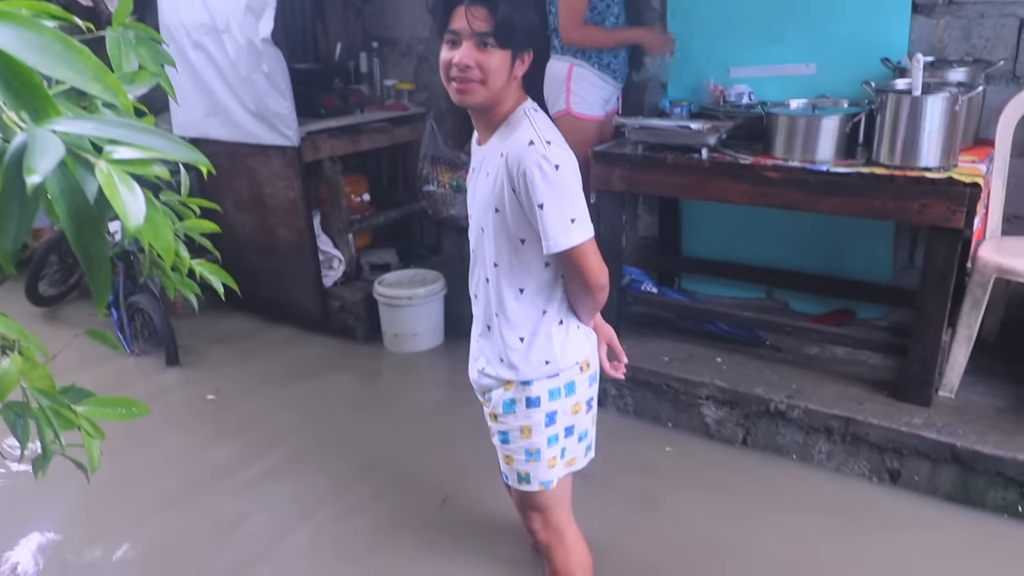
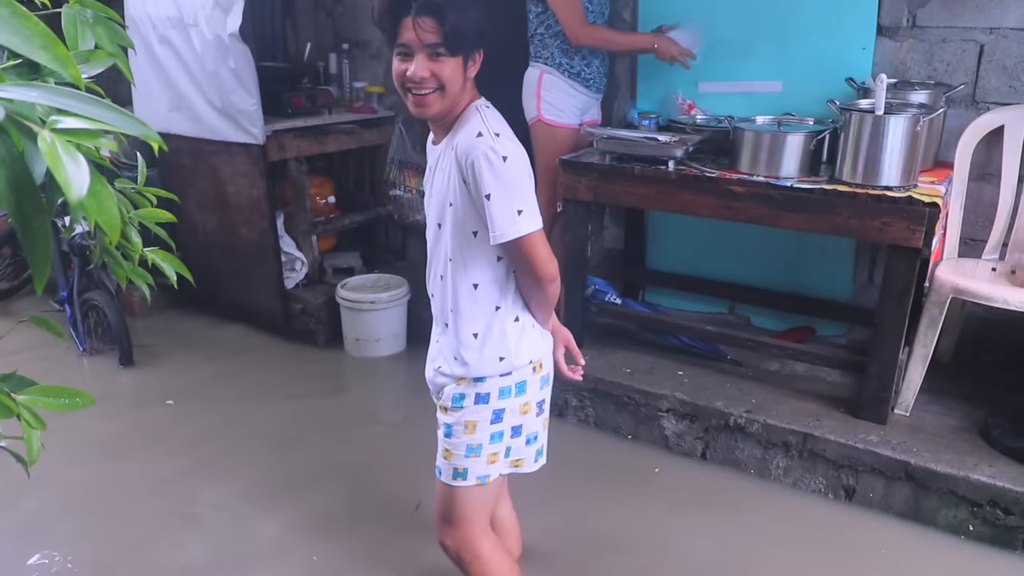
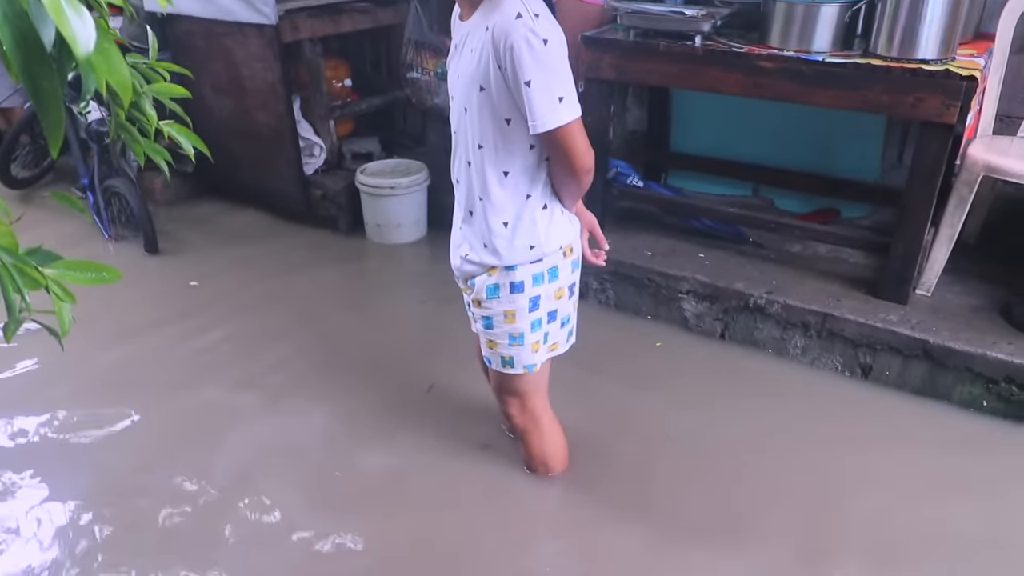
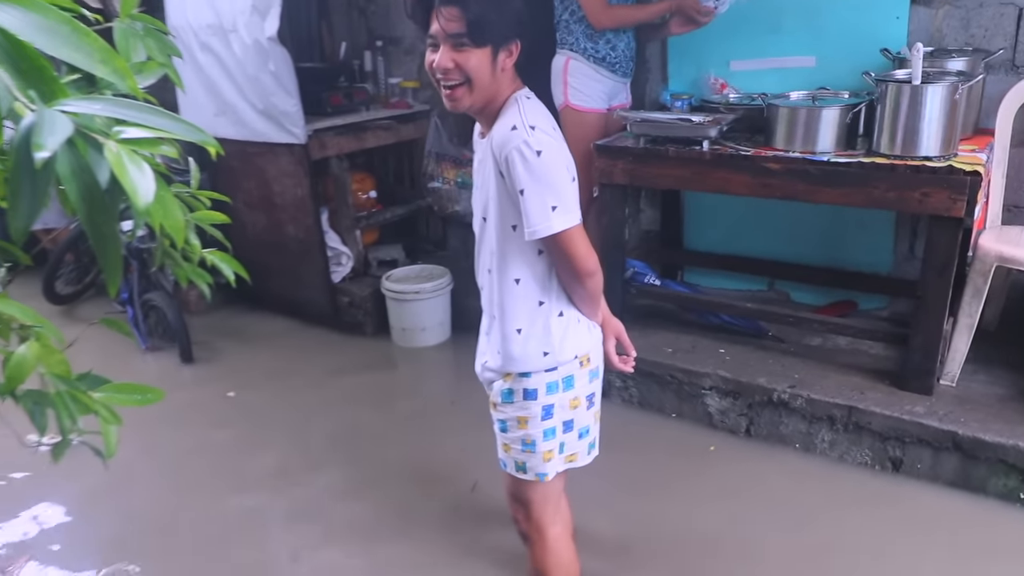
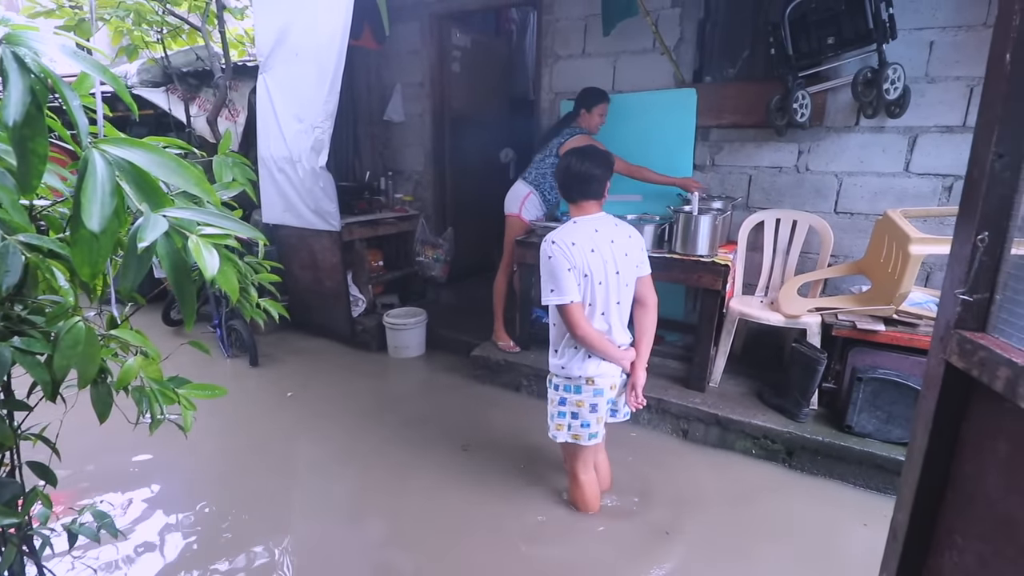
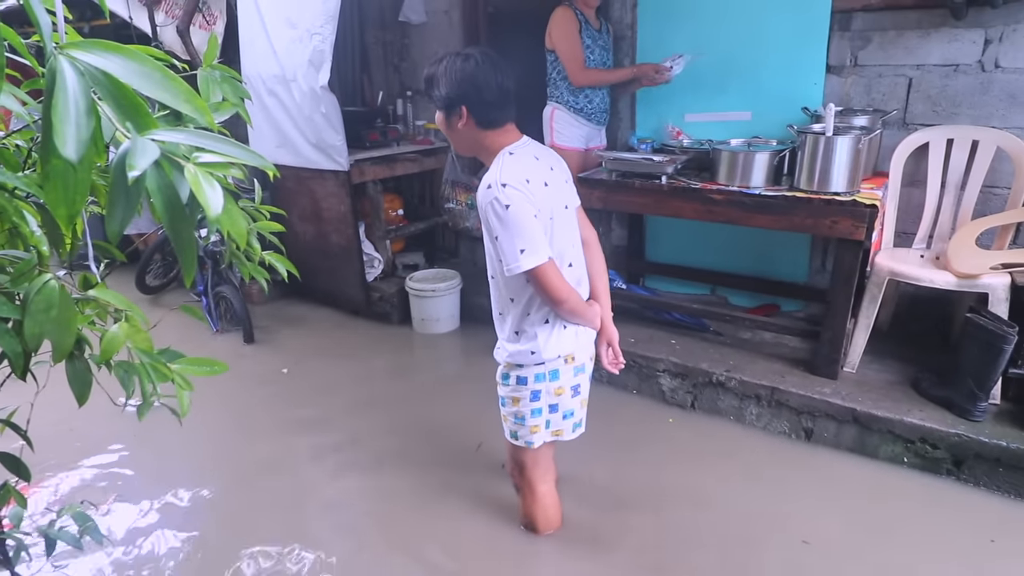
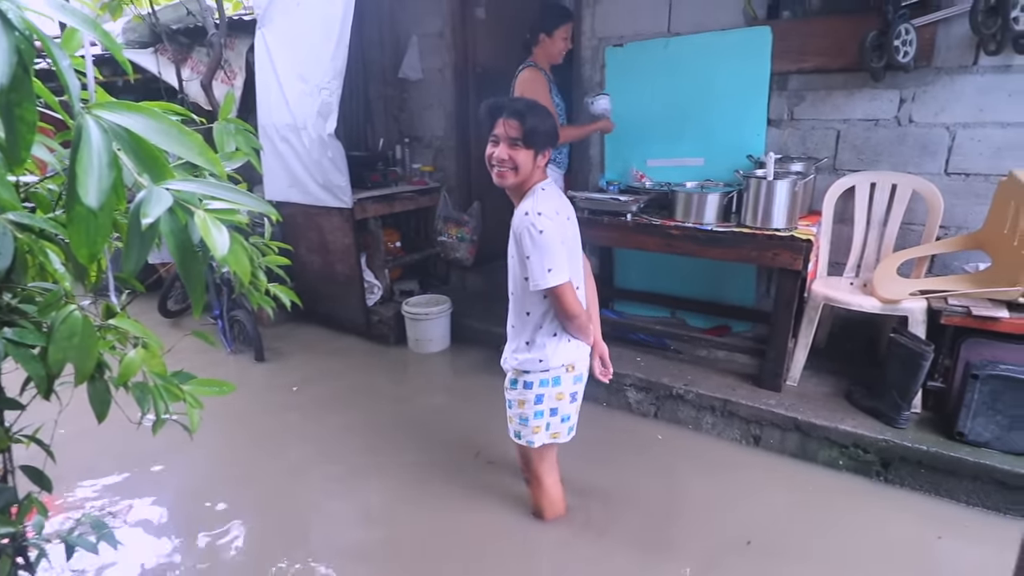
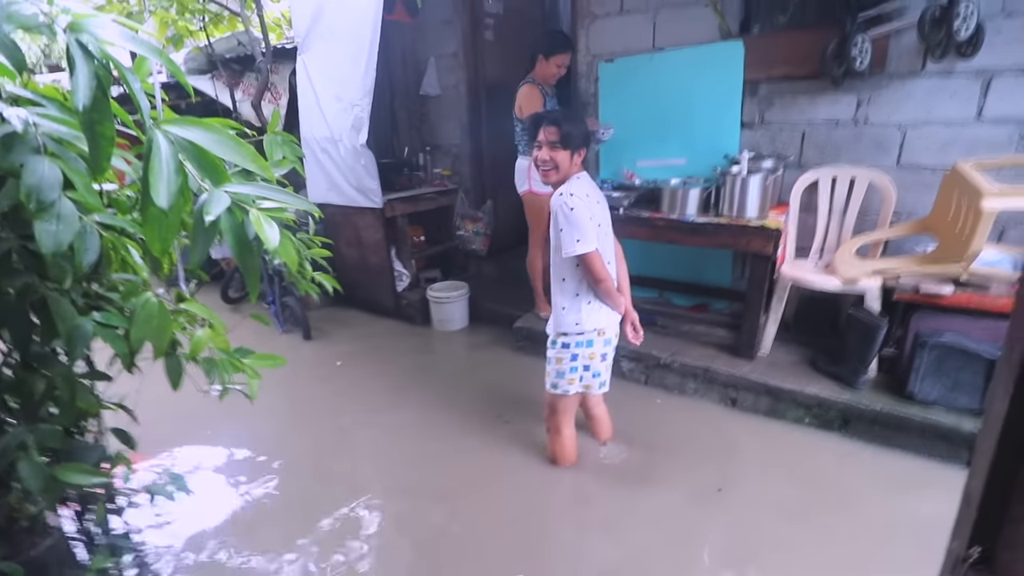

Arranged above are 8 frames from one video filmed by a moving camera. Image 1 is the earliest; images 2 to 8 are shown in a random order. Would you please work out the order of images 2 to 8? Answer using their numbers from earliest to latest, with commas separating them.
3, 2, 4, 6, 7, 8, 5
